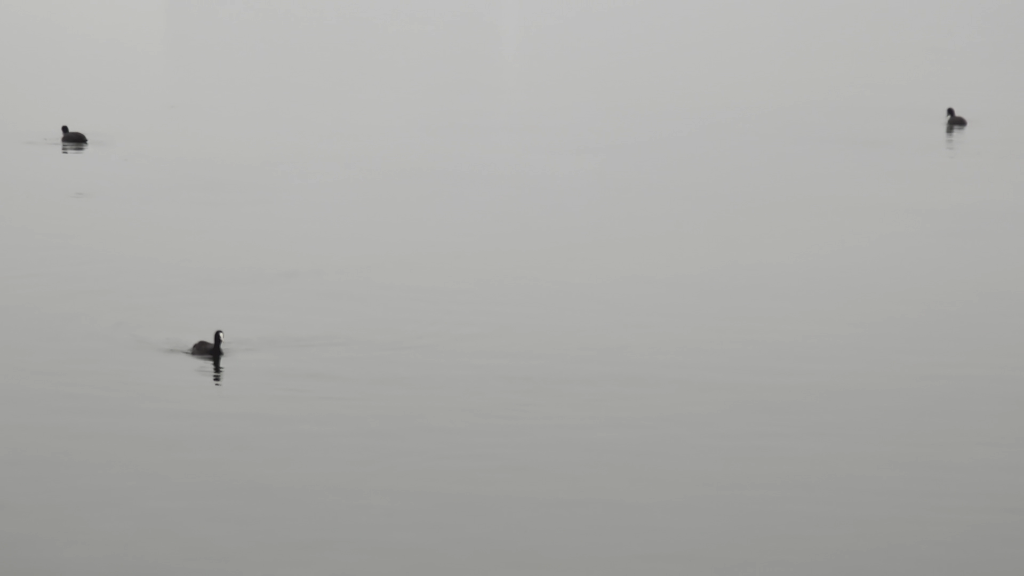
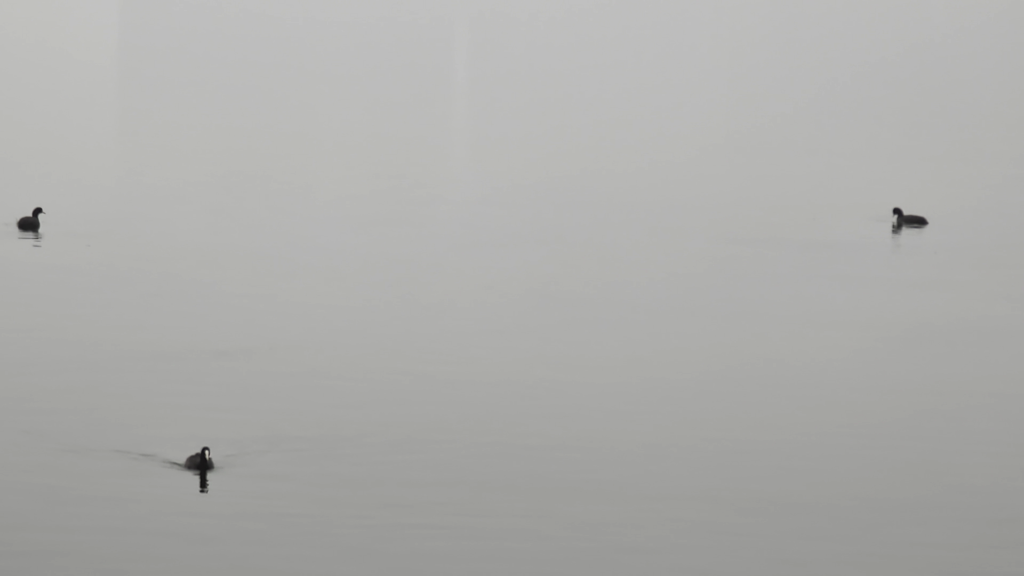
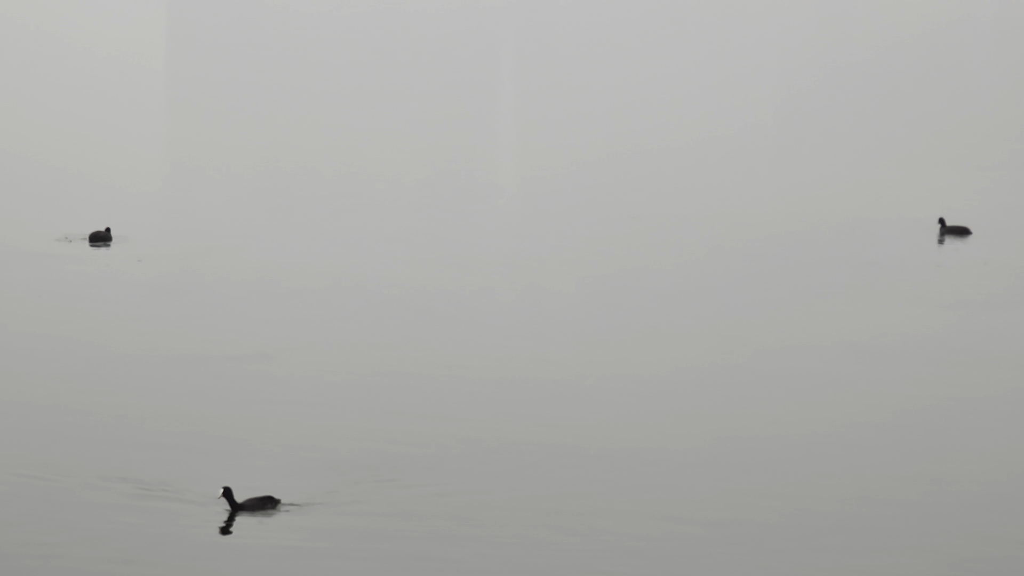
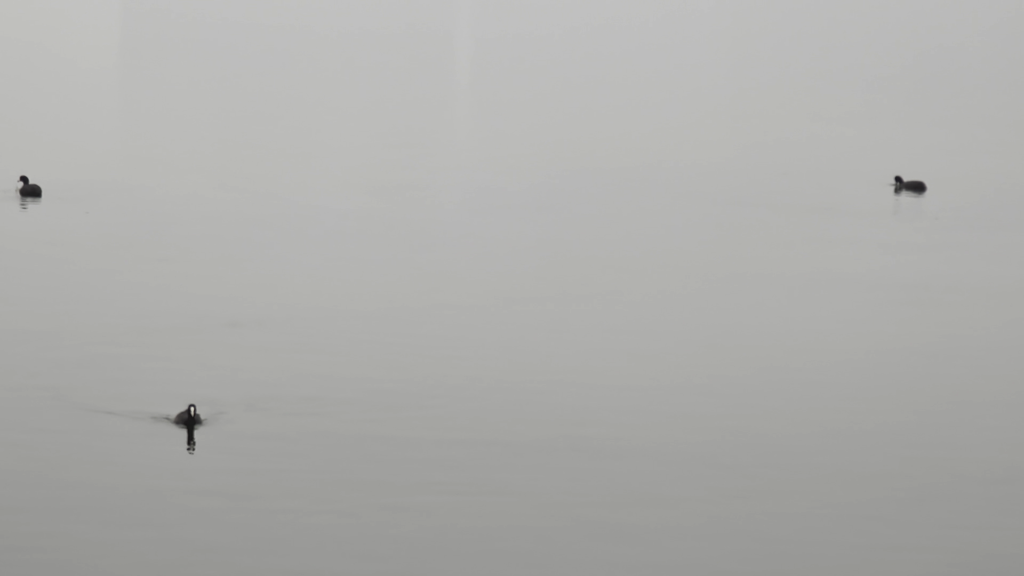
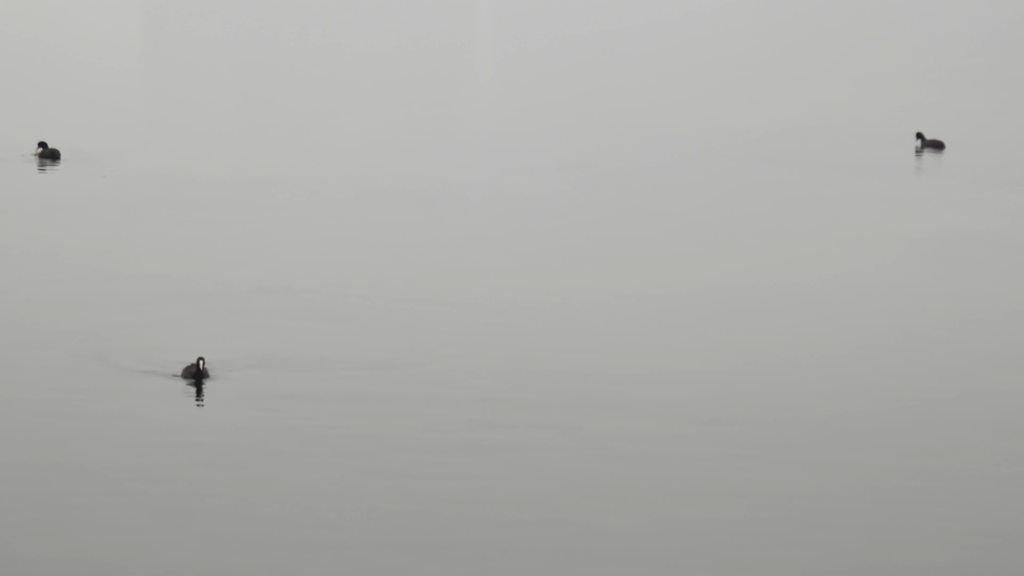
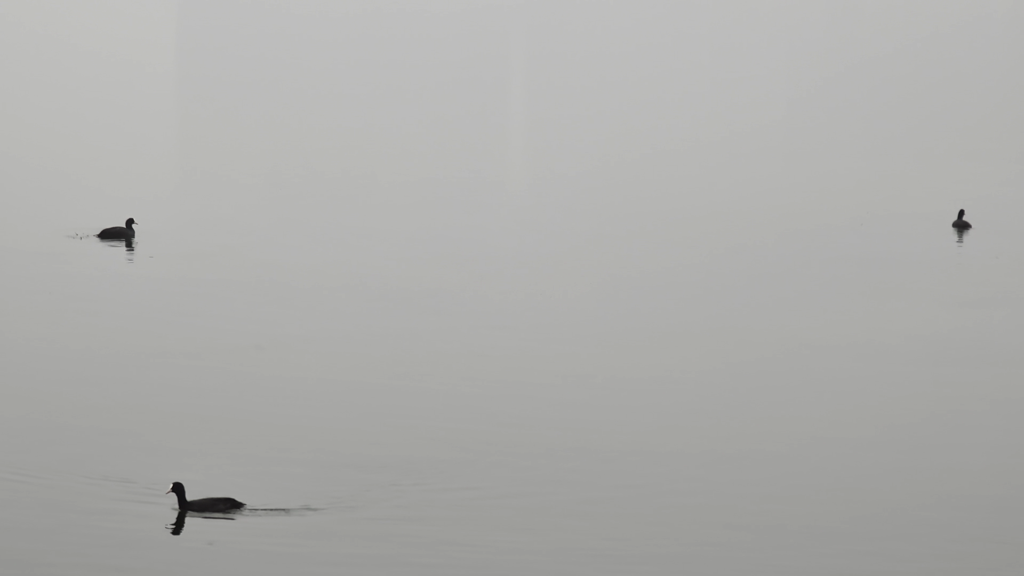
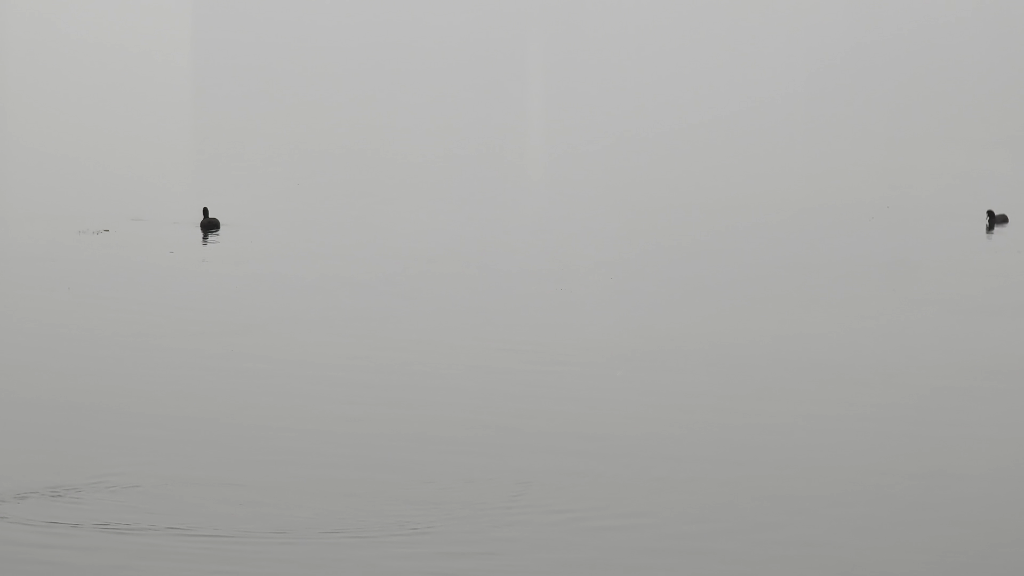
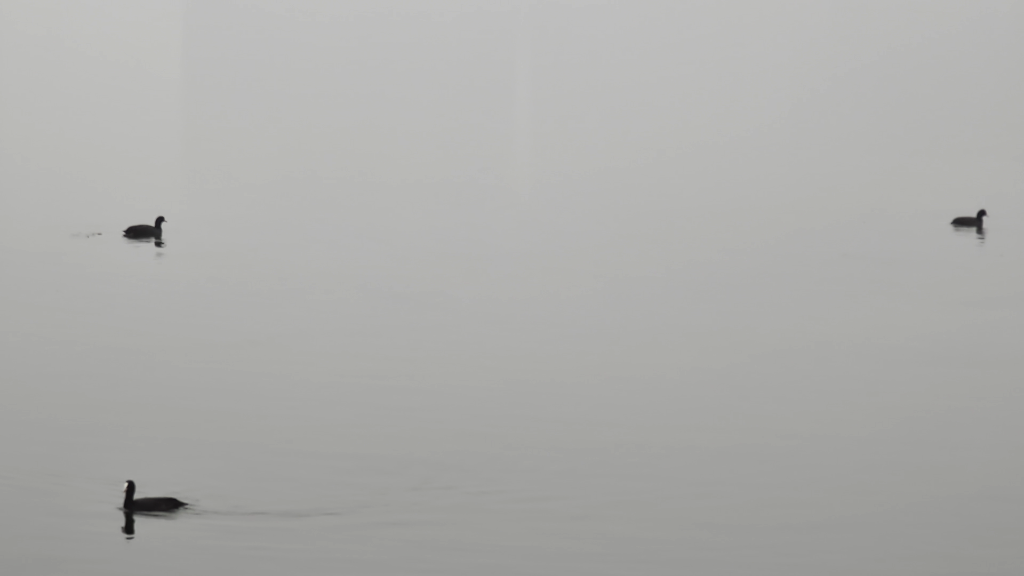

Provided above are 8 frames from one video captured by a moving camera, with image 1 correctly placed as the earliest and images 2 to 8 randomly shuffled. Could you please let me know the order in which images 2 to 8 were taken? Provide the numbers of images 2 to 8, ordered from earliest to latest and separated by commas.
5, 4, 2, 3, 6, 8, 7
